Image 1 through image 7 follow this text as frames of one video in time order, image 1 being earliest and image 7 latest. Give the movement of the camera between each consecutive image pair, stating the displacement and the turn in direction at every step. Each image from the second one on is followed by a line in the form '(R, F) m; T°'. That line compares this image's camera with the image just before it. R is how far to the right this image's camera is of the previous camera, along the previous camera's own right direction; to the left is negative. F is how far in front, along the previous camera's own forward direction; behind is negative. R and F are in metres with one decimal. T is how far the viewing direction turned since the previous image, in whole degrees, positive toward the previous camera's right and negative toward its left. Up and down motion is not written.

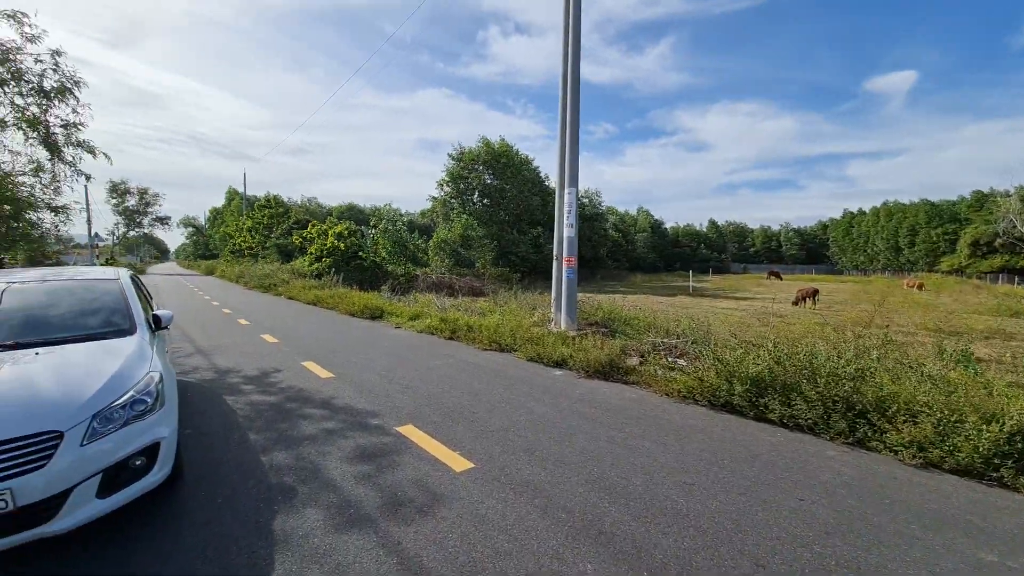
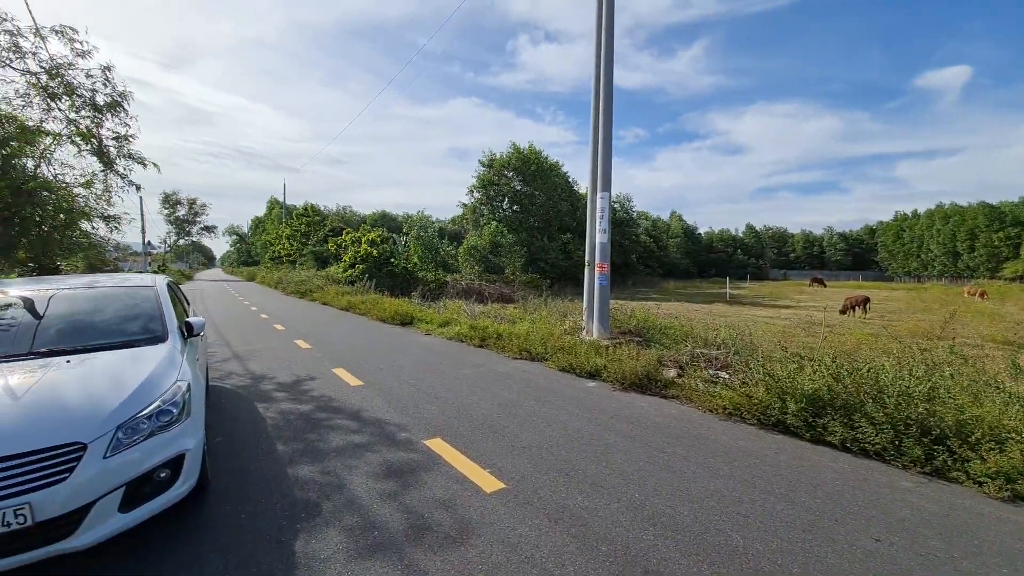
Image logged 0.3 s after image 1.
(0.0, +0.2) m; -4°
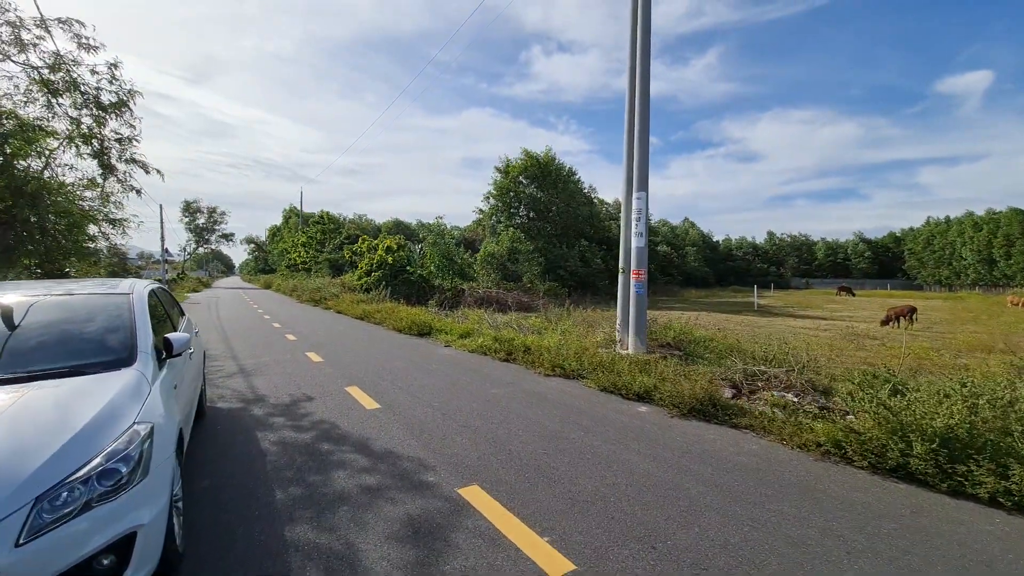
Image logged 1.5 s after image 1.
(-0.4, +0.9) m; -2°
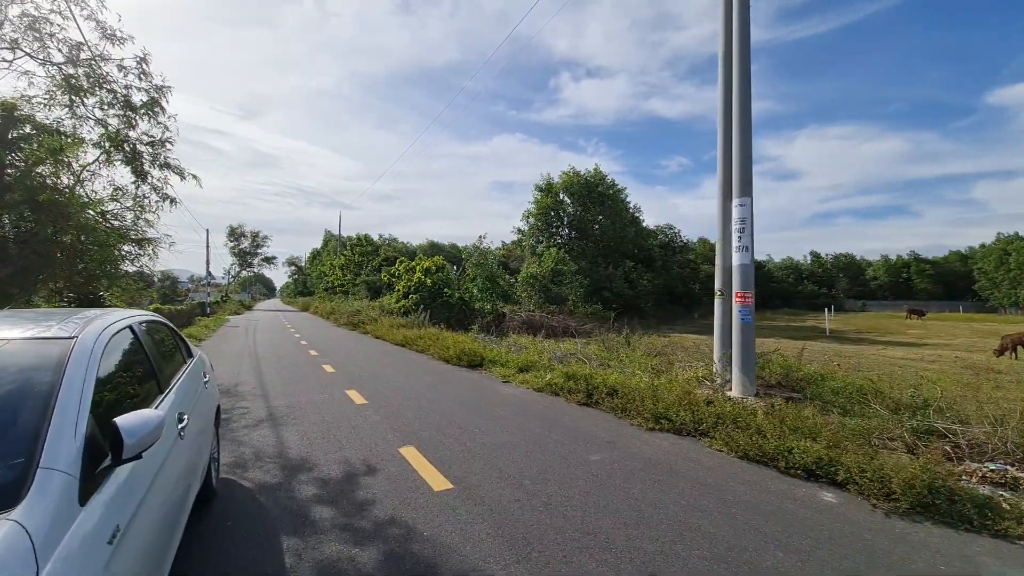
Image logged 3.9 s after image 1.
(-0.9, +1.7) m; -4°
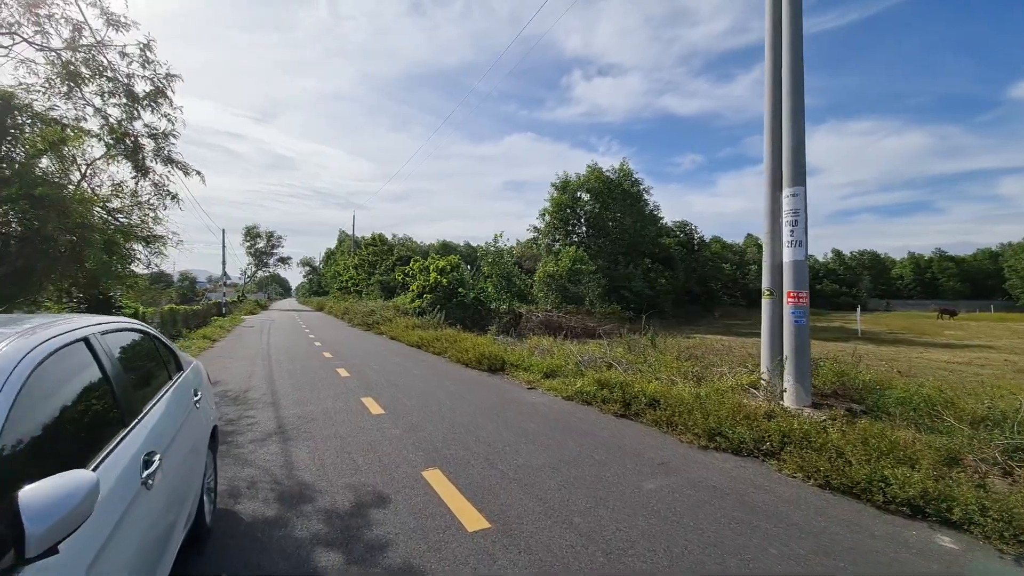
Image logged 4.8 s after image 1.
(-0.3, +0.7) m; -2°
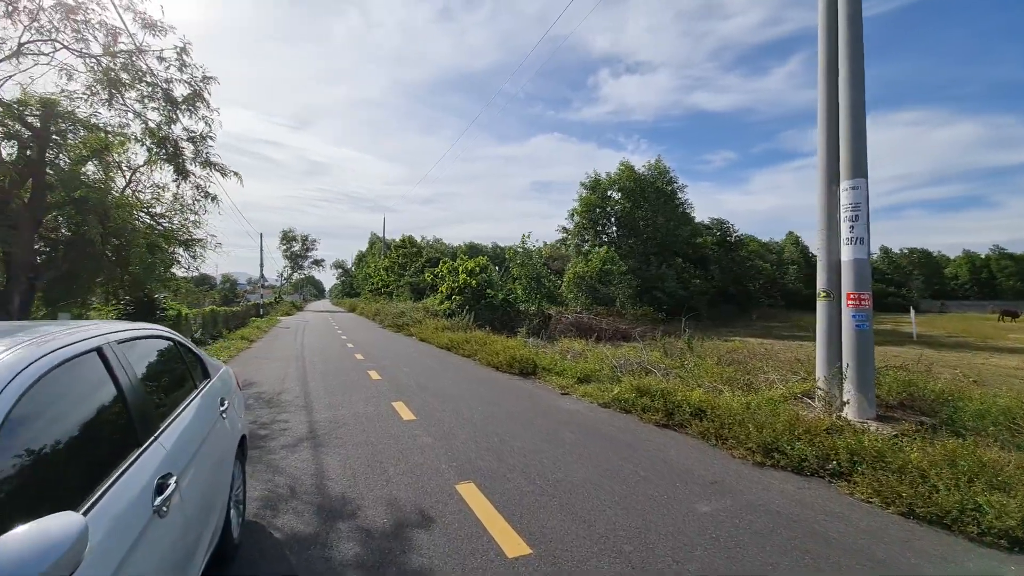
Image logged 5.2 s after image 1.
(-0.1, +0.3) m; -4°
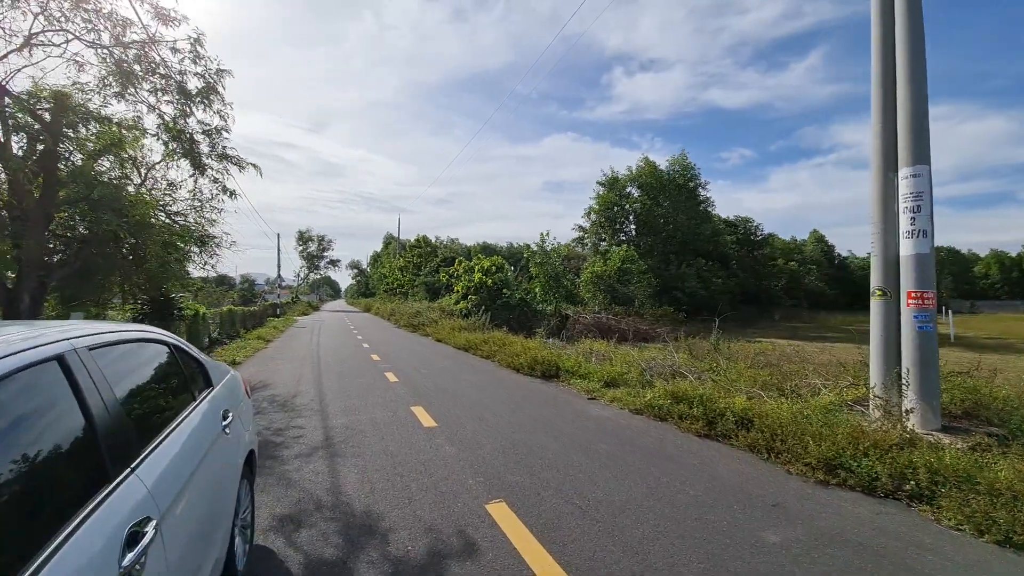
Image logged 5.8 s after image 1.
(-0.2, +0.5) m; -2°
